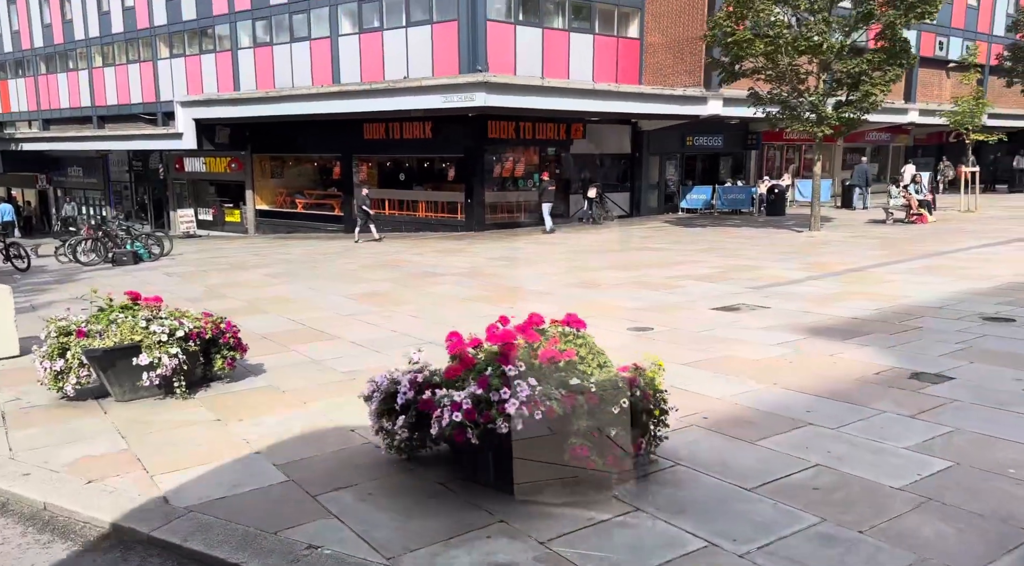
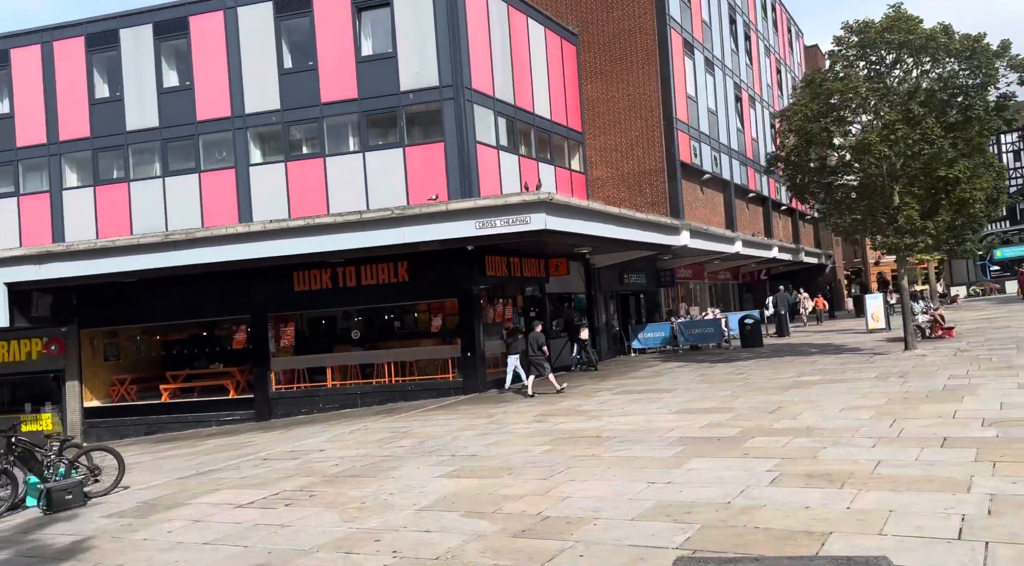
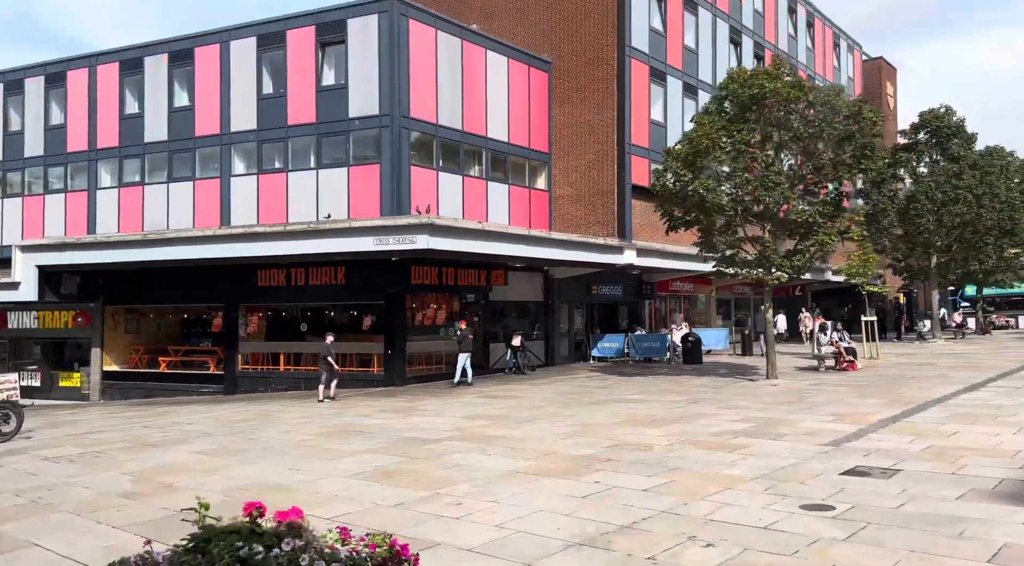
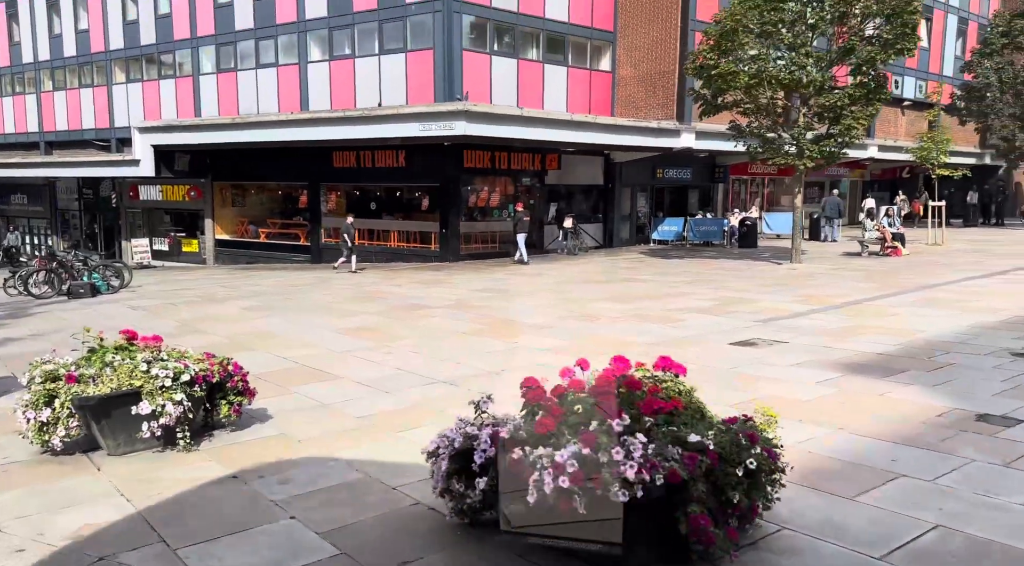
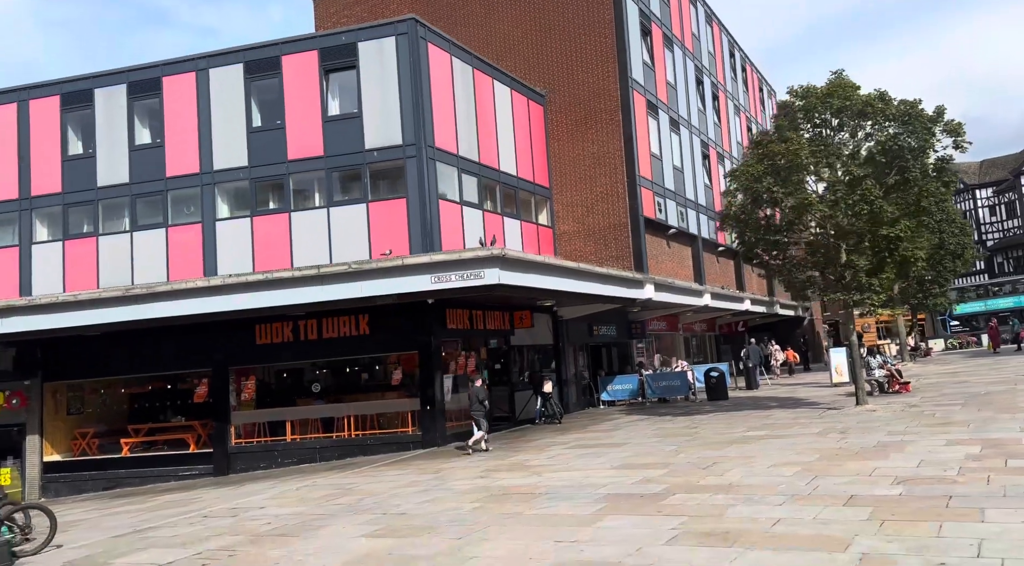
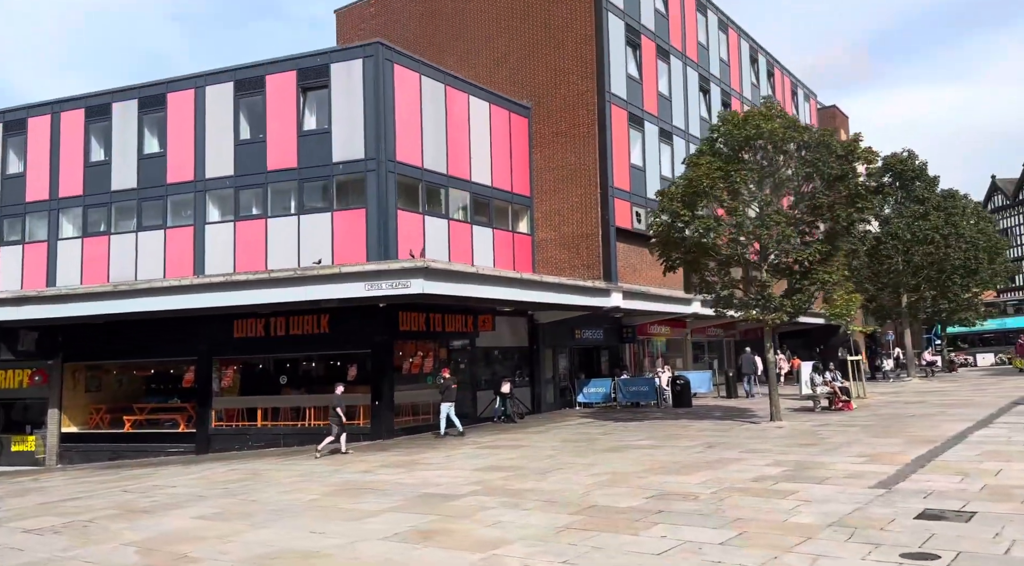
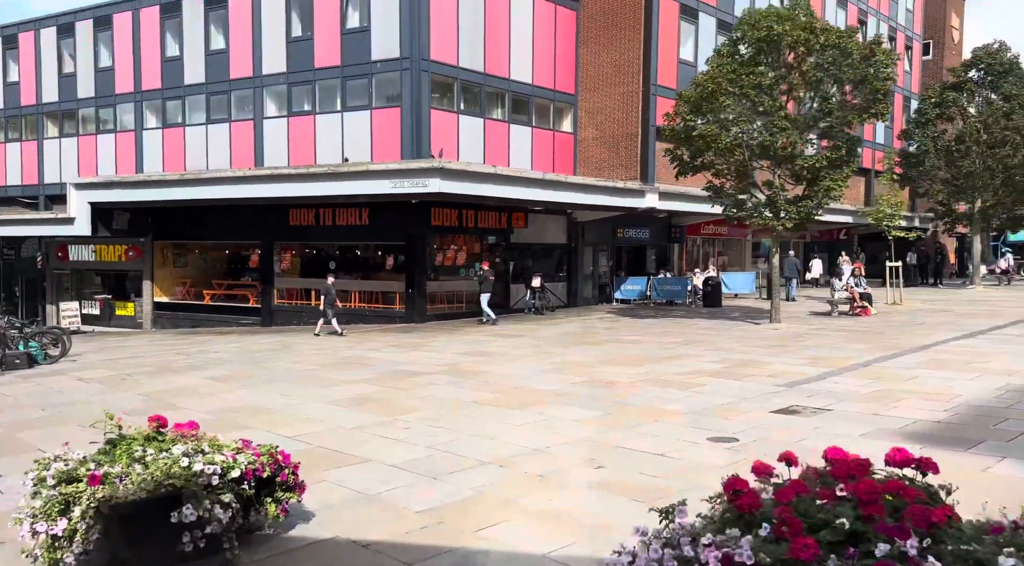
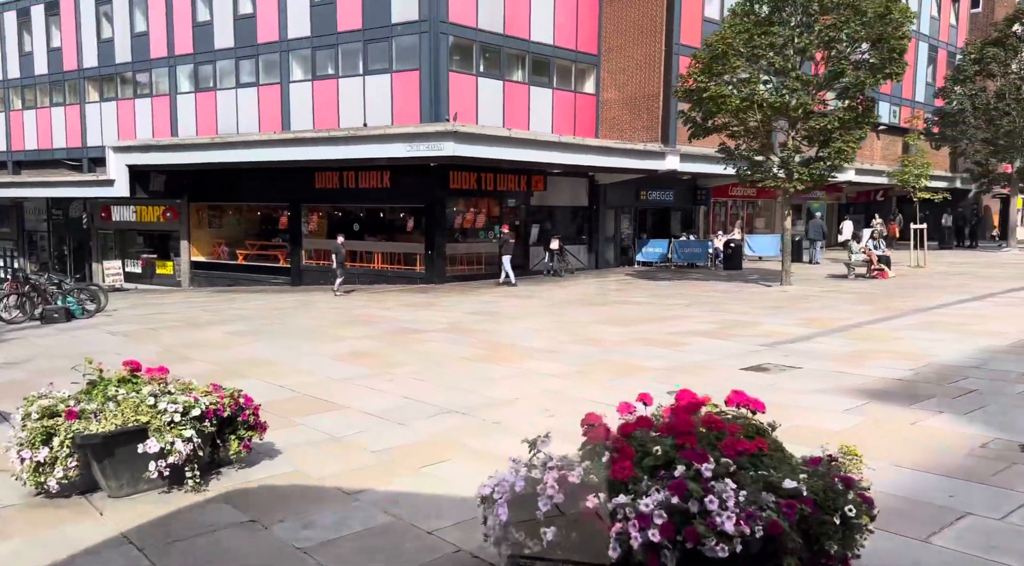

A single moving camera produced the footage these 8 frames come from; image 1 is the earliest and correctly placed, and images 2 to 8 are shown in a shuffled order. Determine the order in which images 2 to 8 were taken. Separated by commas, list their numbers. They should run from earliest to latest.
4, 8, 7, 3, 6, 5, 2
